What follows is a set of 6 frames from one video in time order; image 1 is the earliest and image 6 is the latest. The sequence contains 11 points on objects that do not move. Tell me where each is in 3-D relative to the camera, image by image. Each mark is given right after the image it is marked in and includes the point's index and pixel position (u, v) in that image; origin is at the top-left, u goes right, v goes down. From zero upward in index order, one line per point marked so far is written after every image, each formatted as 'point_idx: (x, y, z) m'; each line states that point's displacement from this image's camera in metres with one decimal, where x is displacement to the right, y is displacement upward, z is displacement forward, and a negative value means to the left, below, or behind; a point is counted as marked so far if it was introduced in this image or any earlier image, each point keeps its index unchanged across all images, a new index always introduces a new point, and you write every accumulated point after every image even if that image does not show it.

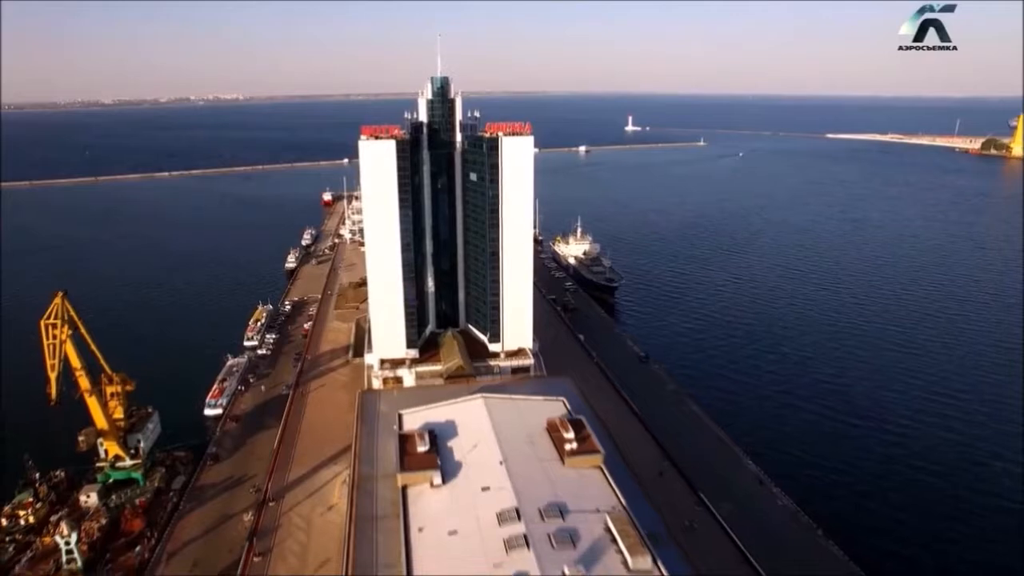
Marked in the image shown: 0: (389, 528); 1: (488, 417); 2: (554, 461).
0: (-2.7, -5.1, +13.9) m
1: (-0.6, -3.2, +16.3) m
2: (+1.0, -3.9, +14.7) m
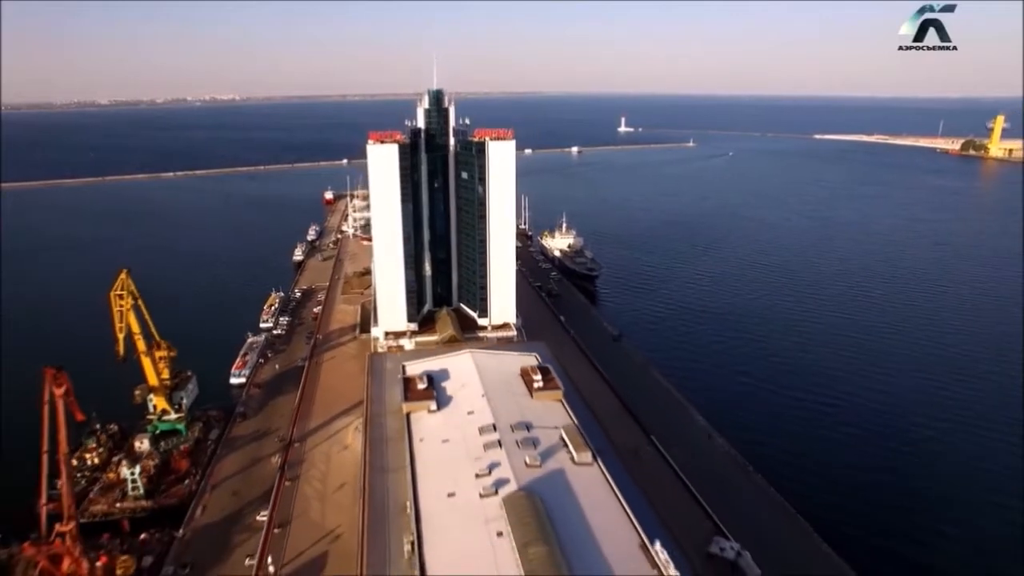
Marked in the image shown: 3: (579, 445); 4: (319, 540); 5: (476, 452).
0: (-3.3, -4.3, +17.9) m
1: (-1.2, -2.5, +20.3) m
2: (+0.4, -3.1, +18.7) m
3: (+1.7, -3.9, +16.0) m
4: (-5.7, -7.3, +18.2) m
5: (-0.9, -4.0, +15.8) m
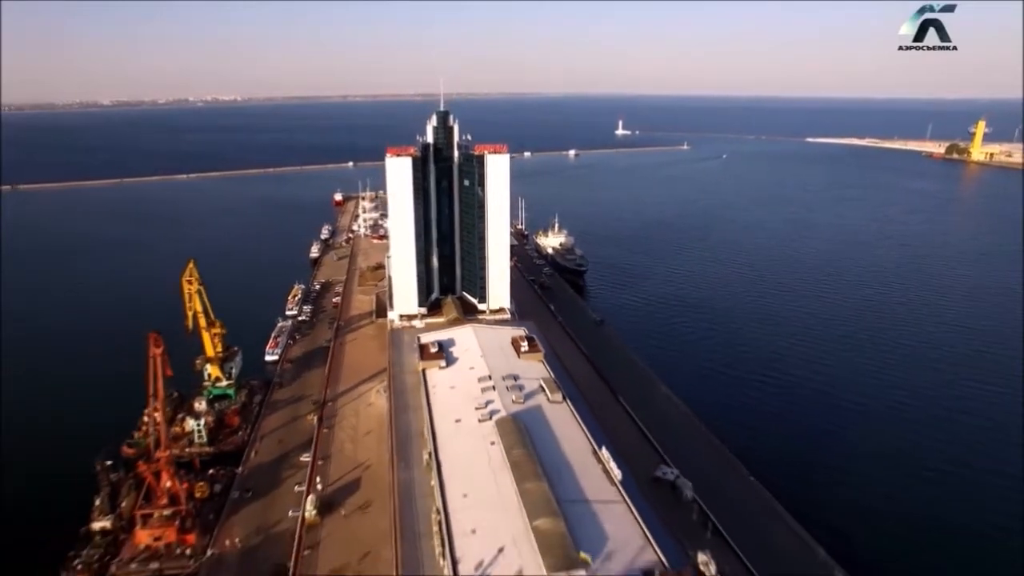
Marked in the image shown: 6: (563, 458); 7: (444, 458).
0: (-3.6, -3.7, +23.0) m
1: (-1.5, -1.9, +25.4) m
2: (+0.1, -2.5, +23.8) m
3: (+1.4, -3.4, +21.1) m
4: (-6.0, -6.8, +23.3) m
5: (-1.2, -3.5, +20.9) m
6: (+1.4, -4.6, +17.5) m
7: (-1.9, -4.7, +17.7) m
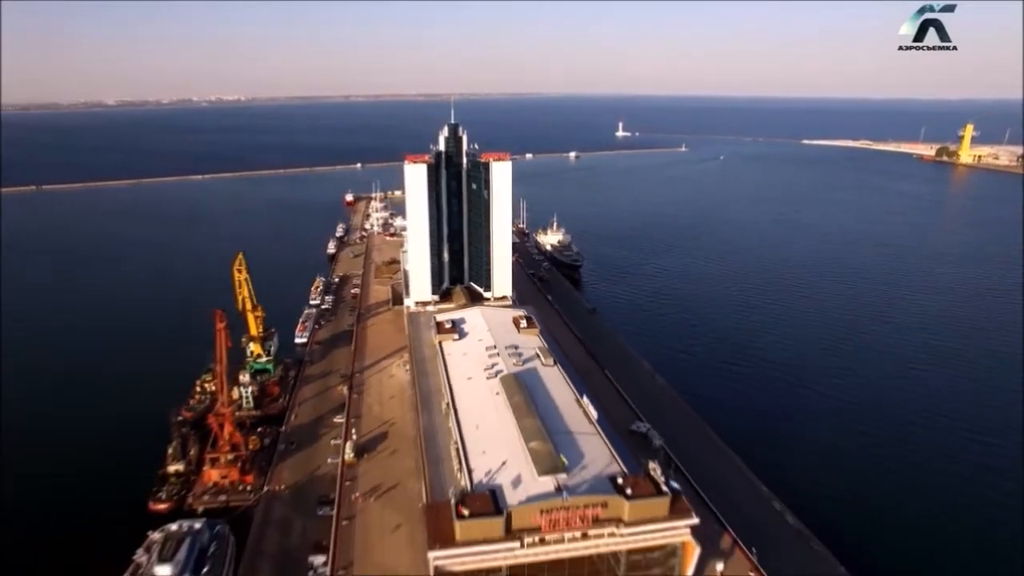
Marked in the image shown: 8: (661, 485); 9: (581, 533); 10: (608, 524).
0: (-3.6, -3.1, +27.6) m
1: (-1.4, -1.3, +30.1) m
2: (+0.2, -2.0, +28.4) m
3: (+1.5, -2.8, +25.8) m
4: (-5.9, -6.2, +28.0) m
5: (-1.1, -2.9, +25.6) m
6: (+1.4, -4.0, +22.2) m
7: (-1.9, -4.1, +22.4) m
8: (+4.2, -5.5, +17.6) m
9: (+1.9, -6.4, +16.5) m
10: (+2.6, -6.2, +16.7) m
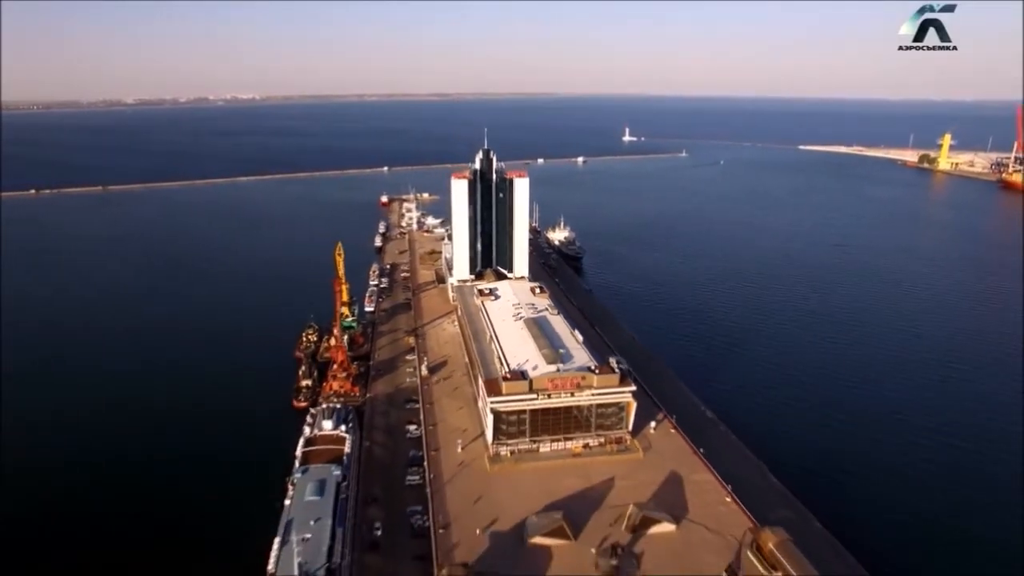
0: (-2.4, -1.7, +41.2) m
1: (-0.2, +0.1, +43.6) m
2: (+1.4, -0.5, +41.9) m
3: (+2.6, -1.4, +39.2) m
4: (-4.8, -4.7, +41.6) m
5: (0.0, -1.5, +39.1) m
6: (+2.5, -2.6, +35.6) m
7: (-0.8, -2.7, +35.9) m
8: (+5.2, -4.1, +31.0) m
9: (+2.8, -5.0, +30.0) m
10: (+3.6, -4.8, +30.2) m
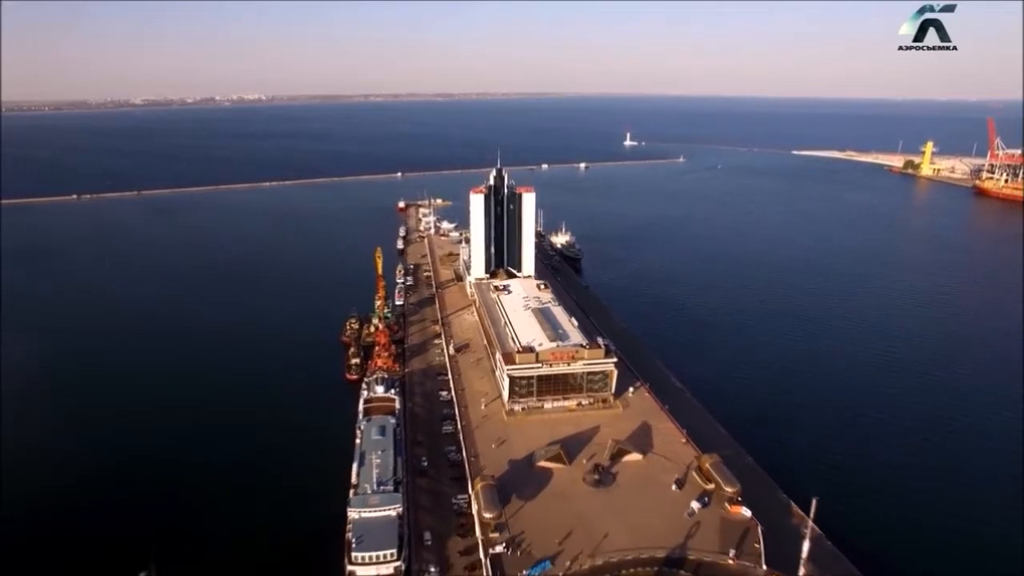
0: (-1.6, -1.4, +50.8) m
1: (+0.6, +0.4, +53.2) m
2: (+2.1, -0.2, +51.6) m
3: (+3.4, -1.1, +48.9) m
4: (-4.0, -4.4, +51.3) m
5: (+0.8, -1.2, +48.7) m
6: (+3.2, -2.3, +45.3) m
7: (-0.1, -2.4, +45.5) m
8: (+5.9, -3.8, +40.6) m
9: (+3.5, -4.7, +39.6) m
10: (+4.3, -4.5, +39.8) m
